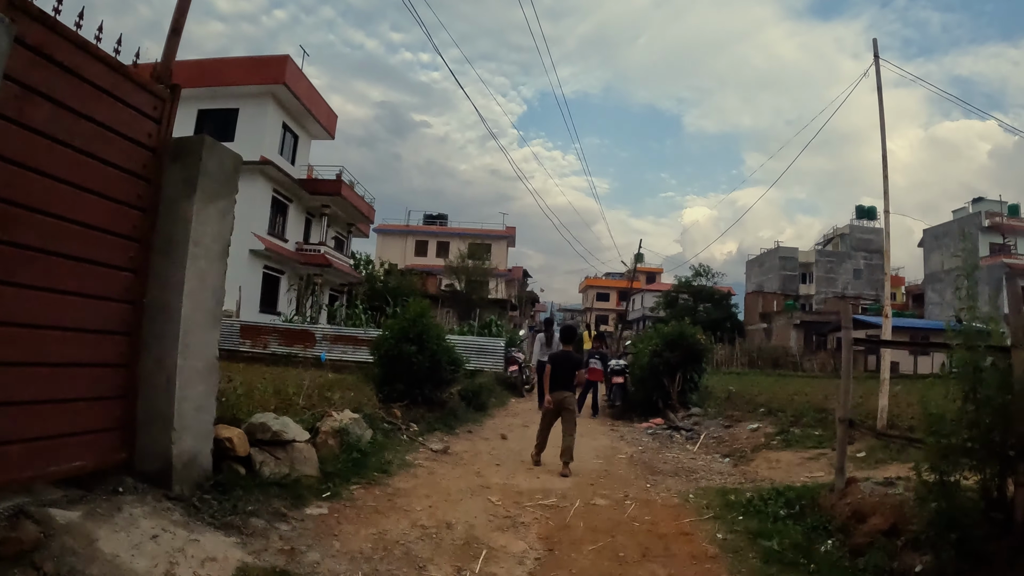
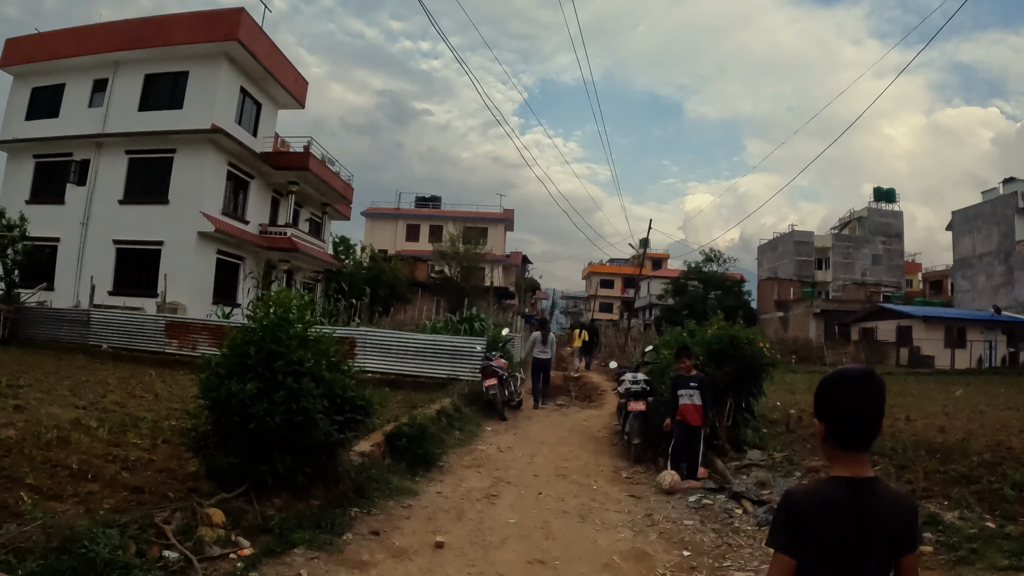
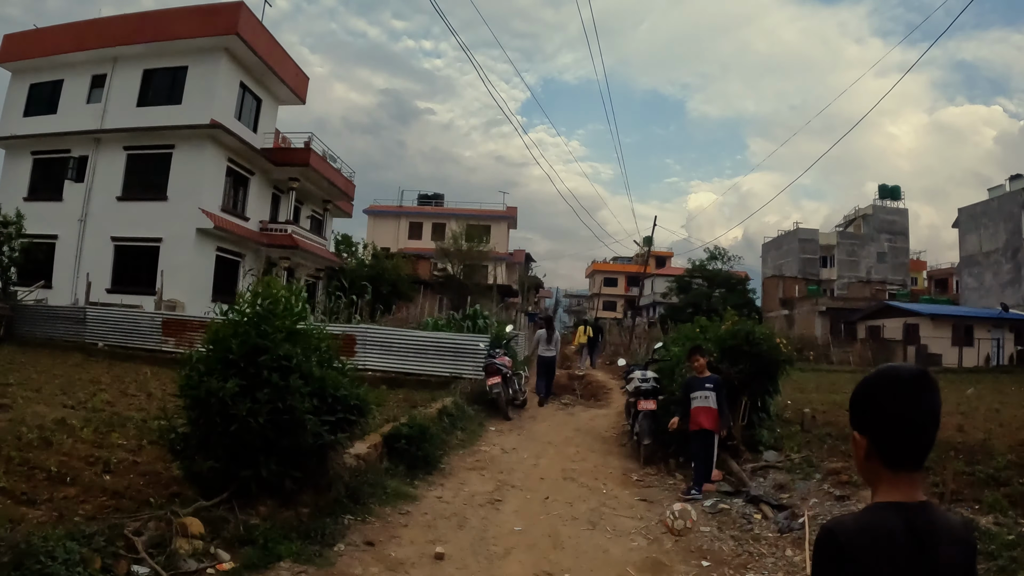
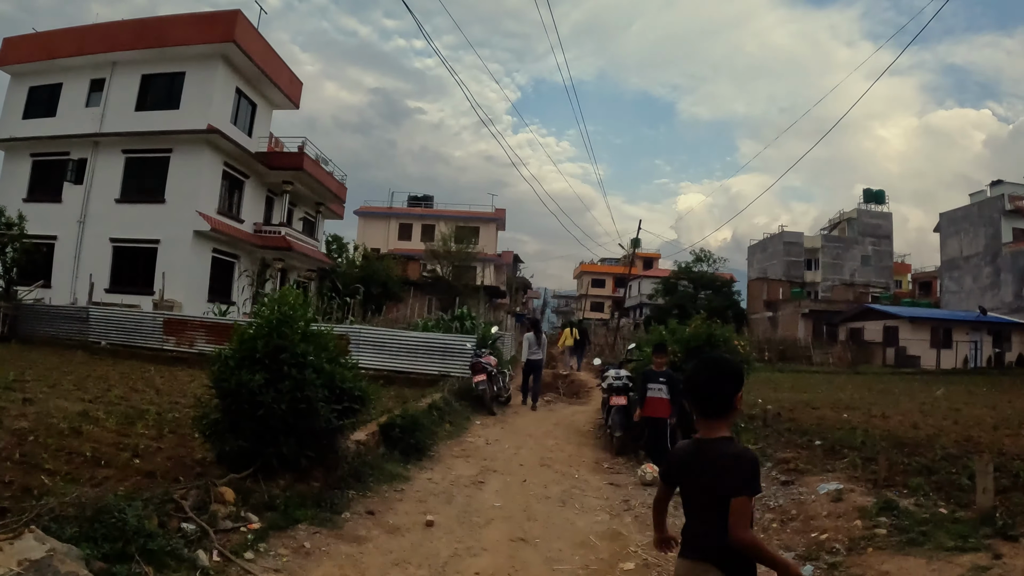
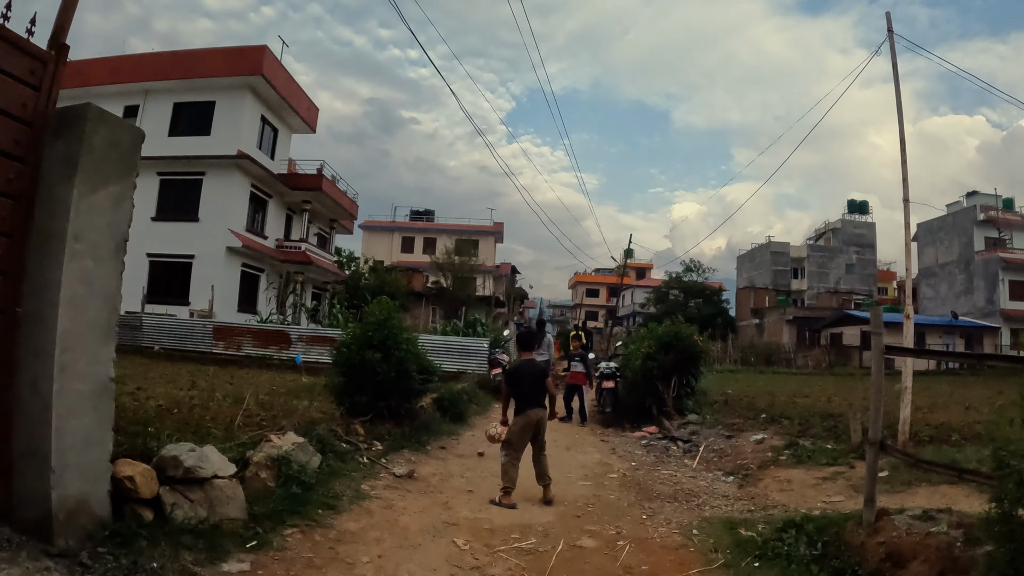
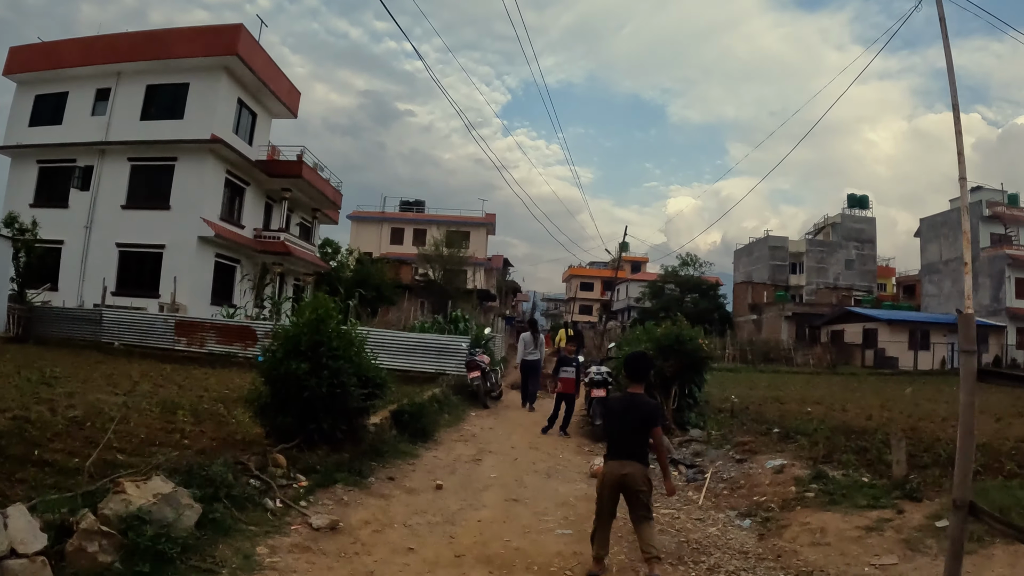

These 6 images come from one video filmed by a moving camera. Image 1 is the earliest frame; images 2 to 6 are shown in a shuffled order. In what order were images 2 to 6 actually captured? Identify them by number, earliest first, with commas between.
5, 6, 4, 2, 3
